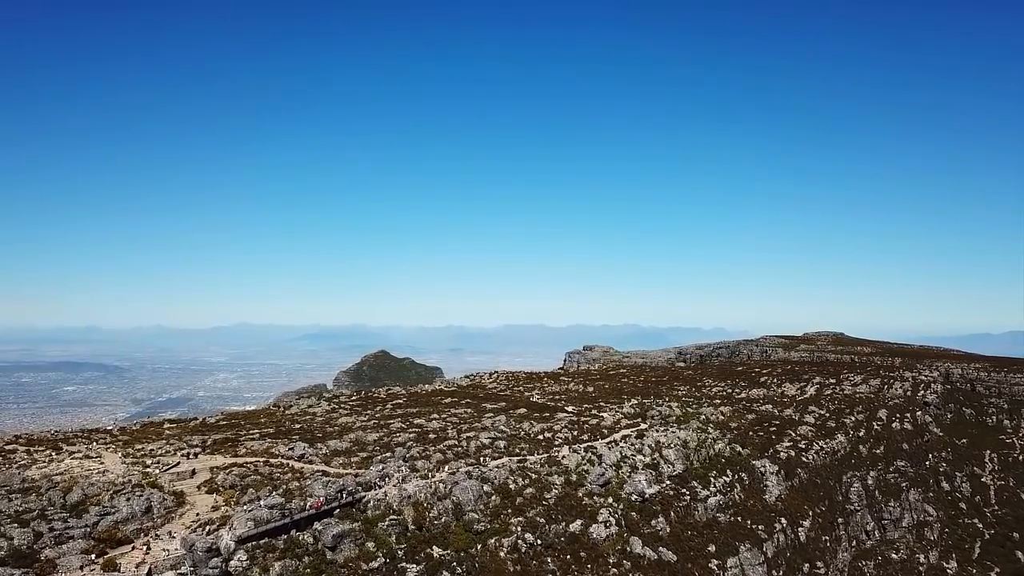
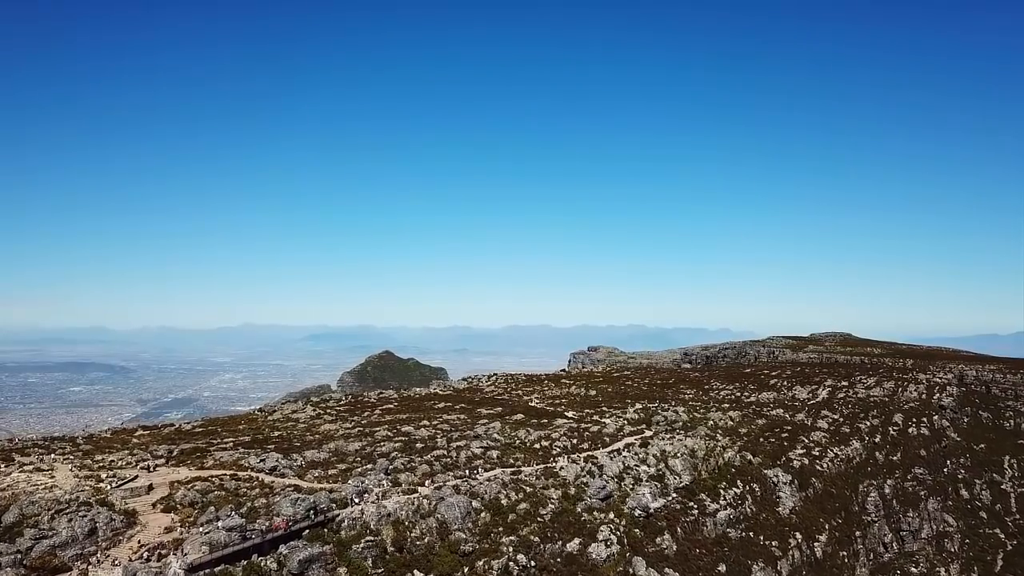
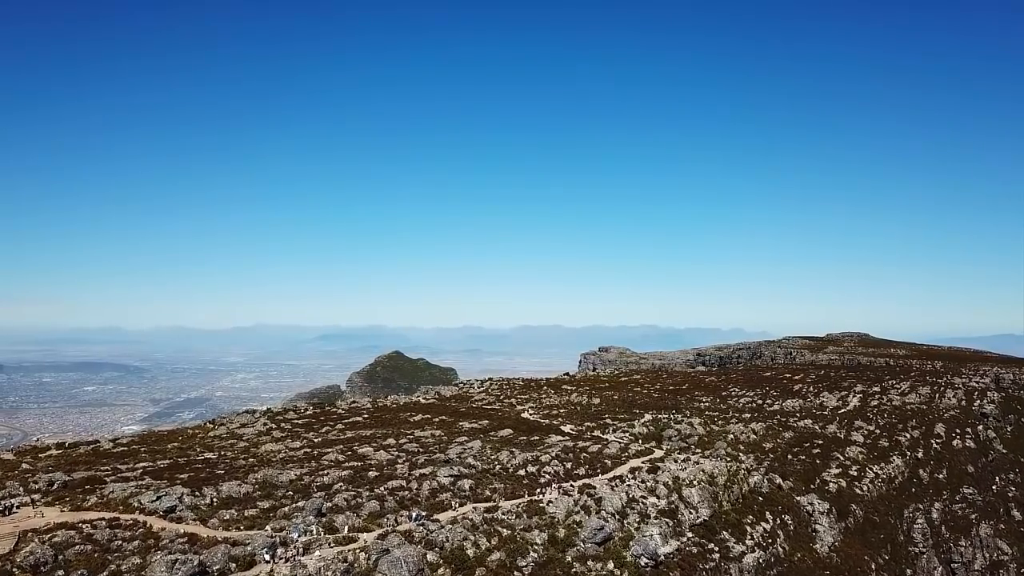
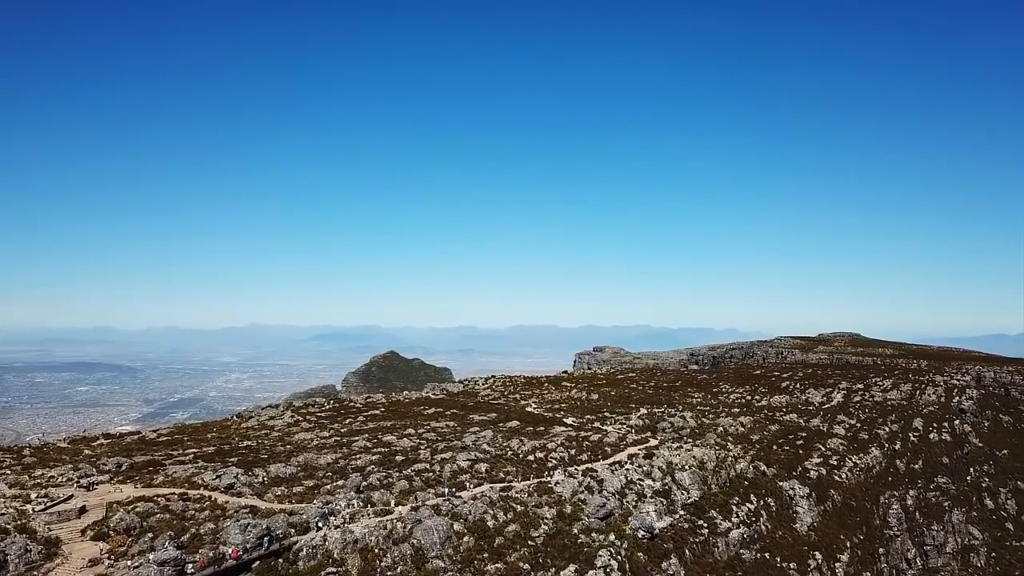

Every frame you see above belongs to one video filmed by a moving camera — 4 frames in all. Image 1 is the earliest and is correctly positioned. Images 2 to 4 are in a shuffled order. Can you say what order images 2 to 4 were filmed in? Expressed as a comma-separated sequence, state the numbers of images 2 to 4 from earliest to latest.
2, 4, 3
